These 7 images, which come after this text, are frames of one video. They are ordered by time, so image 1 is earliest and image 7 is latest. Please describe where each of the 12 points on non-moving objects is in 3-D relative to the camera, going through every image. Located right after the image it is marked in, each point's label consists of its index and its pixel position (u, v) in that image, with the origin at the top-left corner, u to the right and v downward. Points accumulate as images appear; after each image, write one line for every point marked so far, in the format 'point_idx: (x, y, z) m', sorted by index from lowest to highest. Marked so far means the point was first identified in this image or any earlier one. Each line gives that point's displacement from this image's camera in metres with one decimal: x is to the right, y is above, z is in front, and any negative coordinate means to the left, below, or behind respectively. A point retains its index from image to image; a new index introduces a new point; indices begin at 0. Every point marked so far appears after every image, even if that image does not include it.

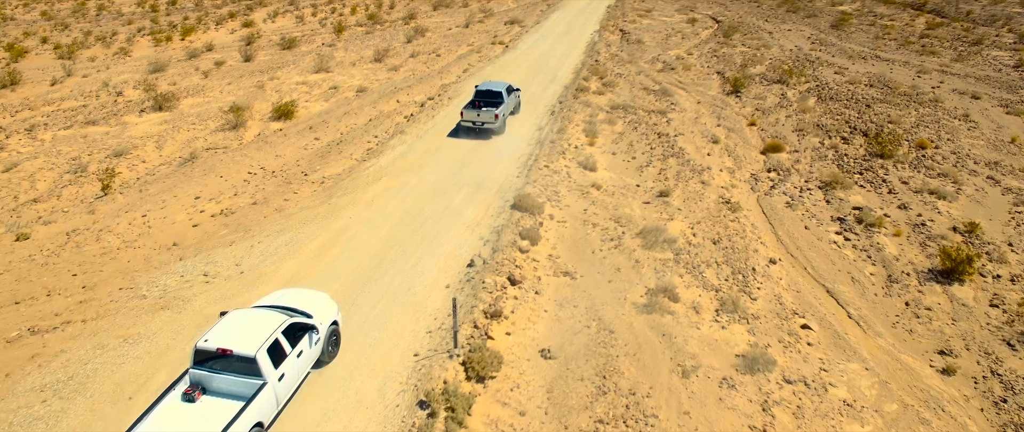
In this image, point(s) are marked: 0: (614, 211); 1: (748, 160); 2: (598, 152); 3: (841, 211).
0: (+2.4, +0.1, +15.1) m
1: (+7.3, +1.7, +19.7) m
2: (+2.6, +1.9, +19.1) m
3: (+8.3, +0.1, +16.1) m
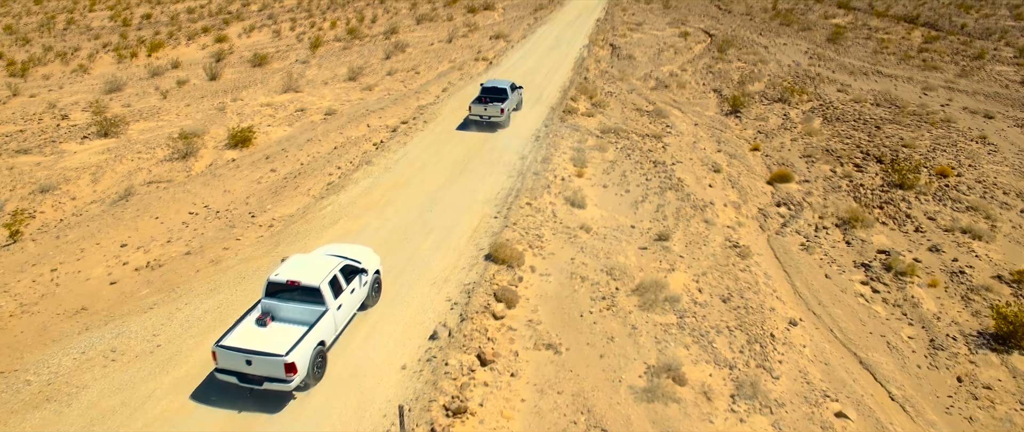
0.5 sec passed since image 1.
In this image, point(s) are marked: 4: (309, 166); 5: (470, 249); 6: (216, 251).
0: (+1.9, -0.9, +13.0) m
1: (+6.7, +0.6, +17.7) m
2: (+2.0, +0.9, +17.1) m
3: (+7.8, -0.9, +14.1) m
4: (-5.8, +1.4, +18.2) m
5: (-0.9, -0.7, +13.1) m
6: (-6.2, -0.7, +13.3) m
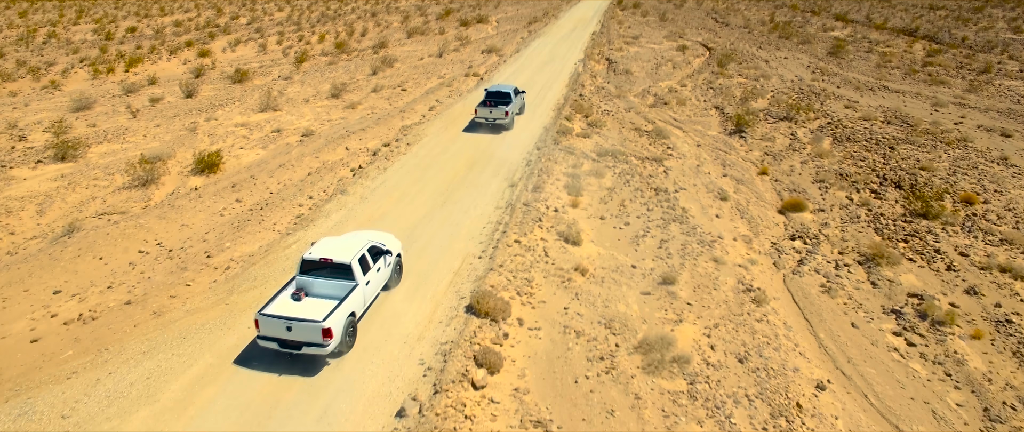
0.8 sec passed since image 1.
0: (+1.7, -1.7, +11.5) m
1: (+6.4, -0.2, +16.2) m
2: (+1.7, 0.0, +15.6) m
3: (+7.5, -1.6, +12.5) m
4: (-6.1, +0.5, +16.6) m
5: (-1.1, -1.5, +11.6) m
6: (-6.5, -1.5, +11.7) m
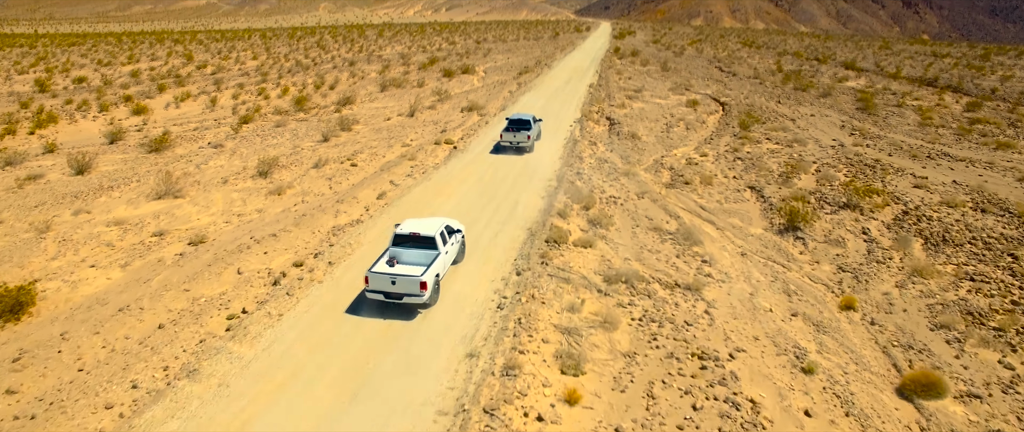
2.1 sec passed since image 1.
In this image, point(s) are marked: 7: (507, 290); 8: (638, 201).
0: (+1.0, -4.4, +4.9) m
1: (+5.7, -3.2, +9.7) m
2: (+1.1, -3.0, +9.0) m
3: (+6.9, -4.4, +6.0) m
4: (-6.8, -2.6, +10.1) m
5: (-1.8, -4.2, +4.9) m
6: (-7.1, -4.3, +5.0) m
7: (-0.1, -1.5, +12.9) m
8: (+3.9, +0.4, +19.6) m
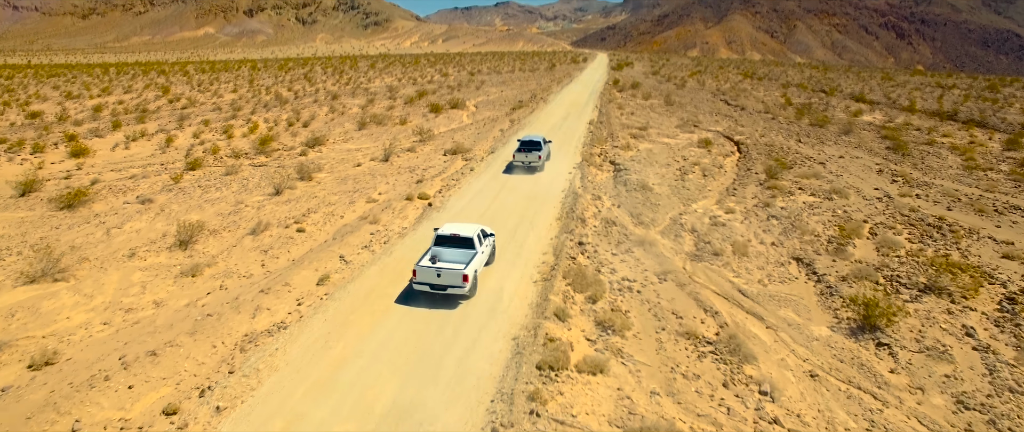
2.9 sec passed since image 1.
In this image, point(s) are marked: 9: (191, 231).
0: (+0.7, -5.9, 0.0) m
1: (+5.4, -4.9, +4.9) m
2: (+0.7, -4.6, +4.3) m
3: (+6.5, -5.9, +1.2) m
4: (-7.1, -4.2, +5.3) m
5: (-2.1, -5.7, +0.1) m
6: (-7.4, -5.8, +0.2) m
7: (-0.5, -3.3, +8.2) m
8: (+3.5, -1.6, +15.0) m
9: (-9.2, -0.4, +18.2) m
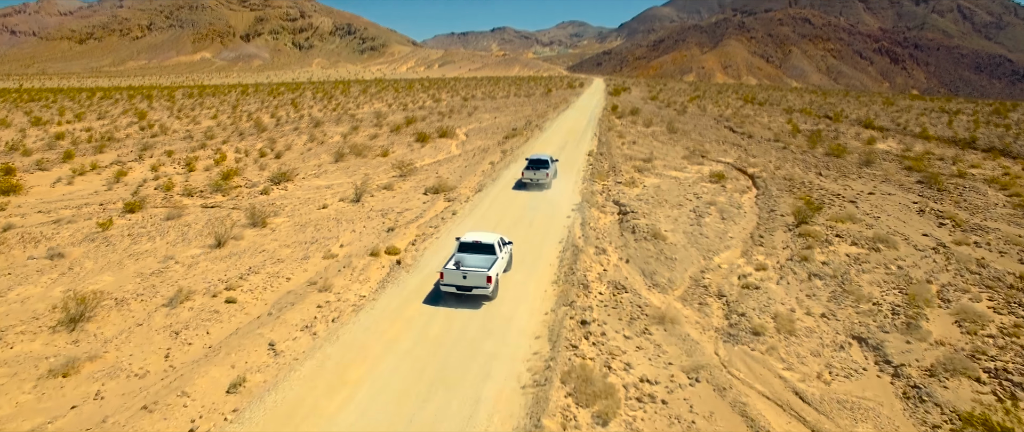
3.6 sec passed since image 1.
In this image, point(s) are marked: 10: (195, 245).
0: (+0.4, -6.7, -4.0) m
1: (+5.1, -5.9, +0.9) m
2: (+0.4, -5.7, +0.2) m
3: (+6.3, -6.8, -2.9) m
4: (-7.4, -5.3, +1.3) m
5: (-2.4, -6.6, -4.0) m
6: (-7.7, -6.6, -3.9) m
7: (-0.8, -4.5, +4.2) m
8: (+3.1, -3.1, +11.1) m
9: (-9.6, -2.0, +14.3) m
10: (-9.9, -0.7, +19.7) m
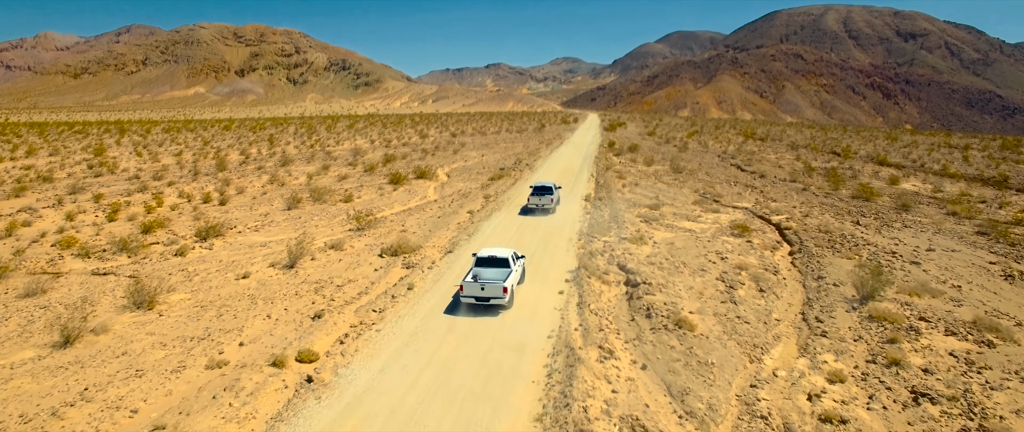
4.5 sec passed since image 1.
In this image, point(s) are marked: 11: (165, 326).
0: (-0.1, -7.3, -10.1) m
1: (+4.5, -6.8, -5.0) m
2: (-0.1, -6.5, -5.7) m
3: (+5.8, -7.5, -8.9) m
4: (-8.0, -6.2, -4.7) m
5: (-2.9, -7.2, -10.0) m
6: (-8.2, -7.3, -10.0) m
7: (-1.3, -5.5, -1.7) m
8: (+2.5, -4.5, +5.2) m
9: (-10.2, -3.6, +8.4) m
10: (-10.5, -2.6, +13.9) m
11: (-8.3, -2.4, +15.3) m
